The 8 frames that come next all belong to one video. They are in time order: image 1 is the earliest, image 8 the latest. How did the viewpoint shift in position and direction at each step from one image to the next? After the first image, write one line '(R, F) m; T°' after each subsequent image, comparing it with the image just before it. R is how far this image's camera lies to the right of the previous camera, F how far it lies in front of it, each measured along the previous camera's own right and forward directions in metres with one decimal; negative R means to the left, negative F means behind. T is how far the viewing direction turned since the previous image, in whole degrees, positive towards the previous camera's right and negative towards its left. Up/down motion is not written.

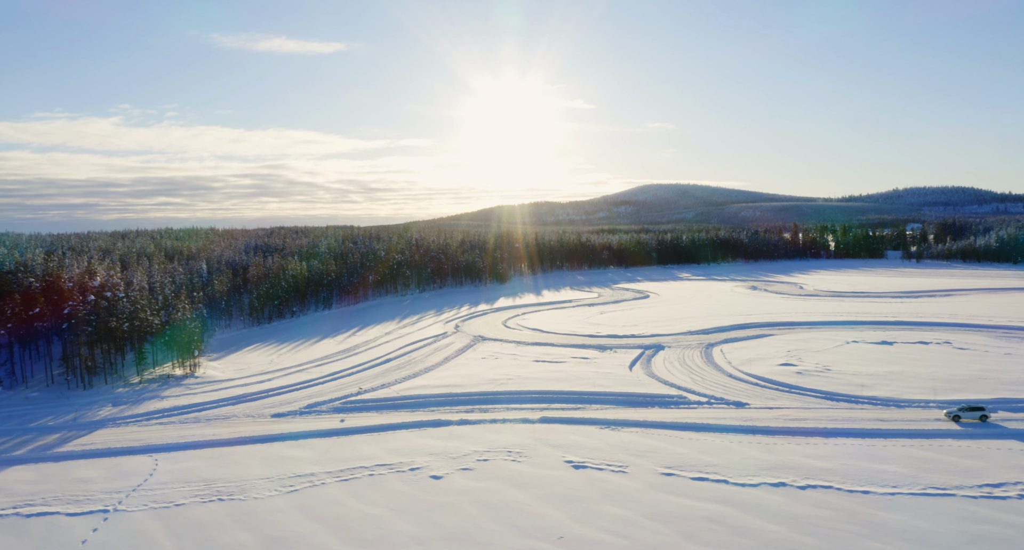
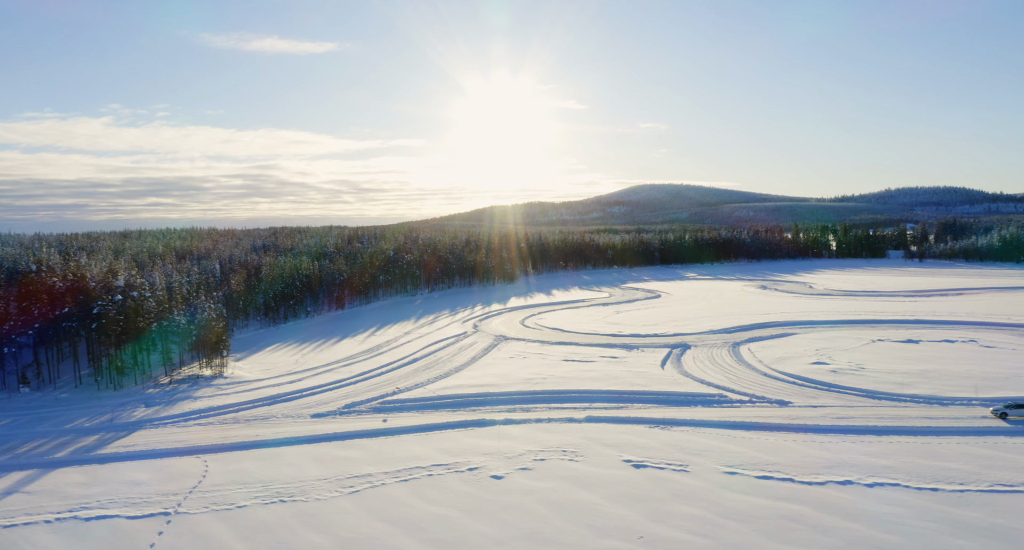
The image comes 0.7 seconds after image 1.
(-1.6, +0.2) m; +1°
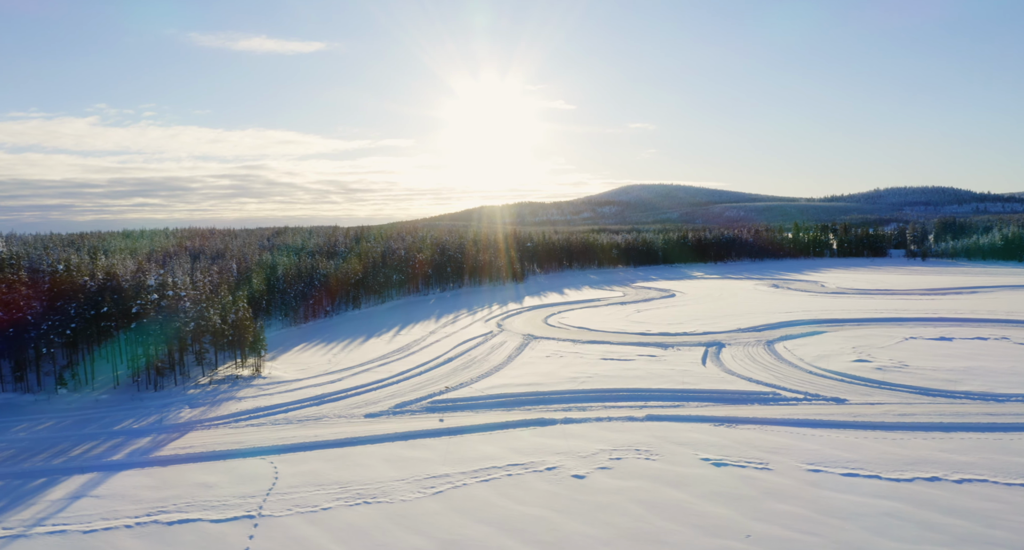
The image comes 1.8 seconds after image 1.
(-2.1, +0.3) m; +1°
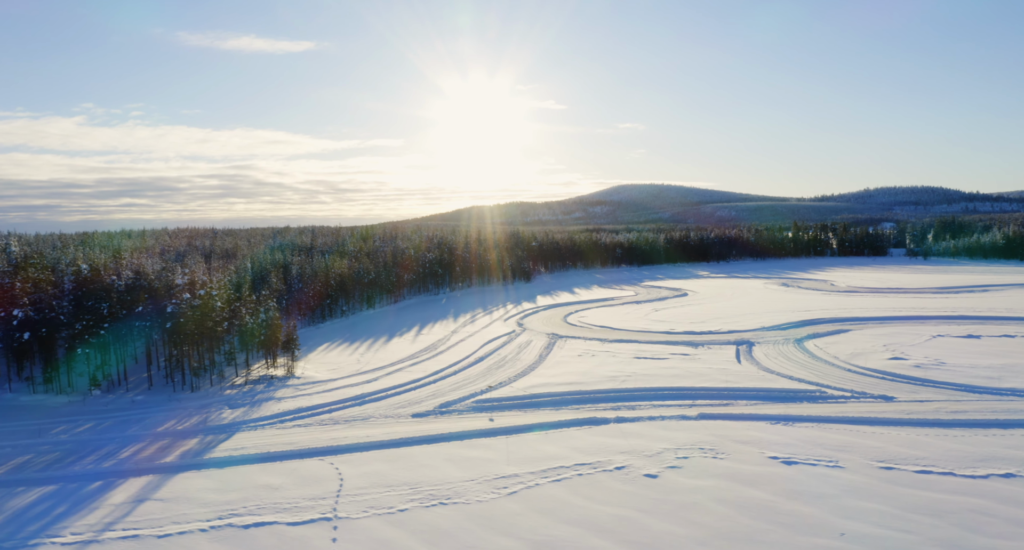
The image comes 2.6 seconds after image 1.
(-1.8, +0.2) m; +1°
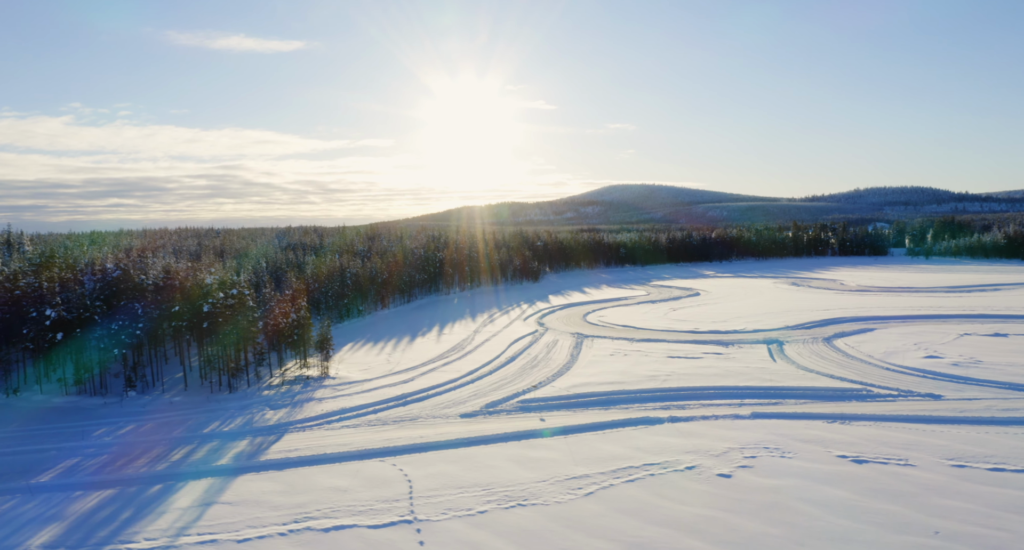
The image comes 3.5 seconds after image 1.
(-1.9, +0.2) m; +1°
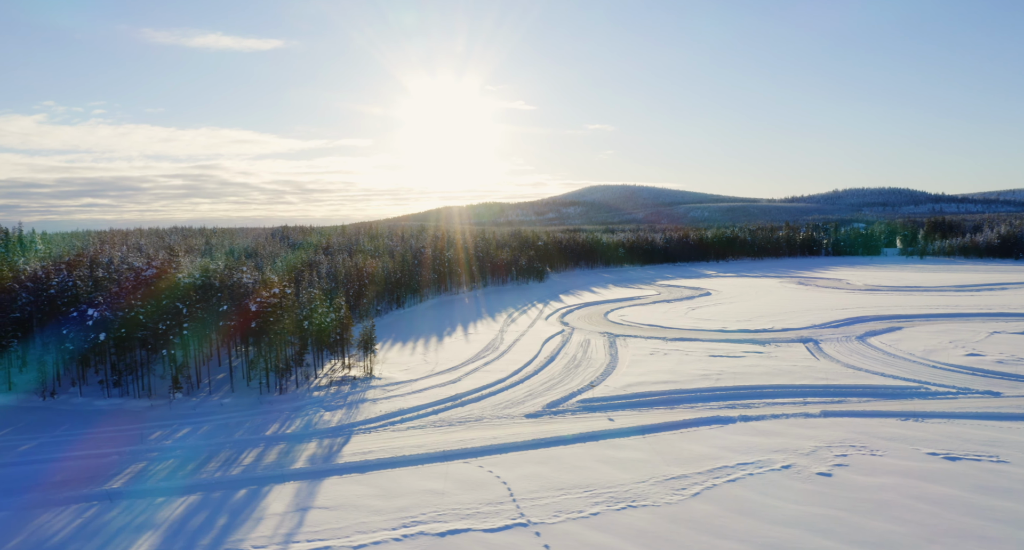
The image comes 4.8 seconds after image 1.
(-2.6, +0.3) m; +2°
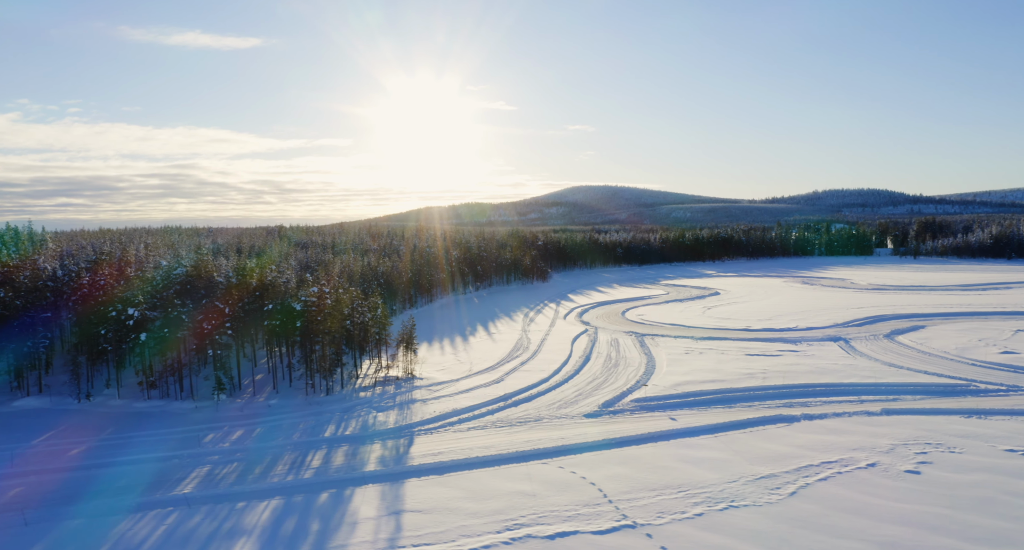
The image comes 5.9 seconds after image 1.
(-2.4, +0.3) m; +1°
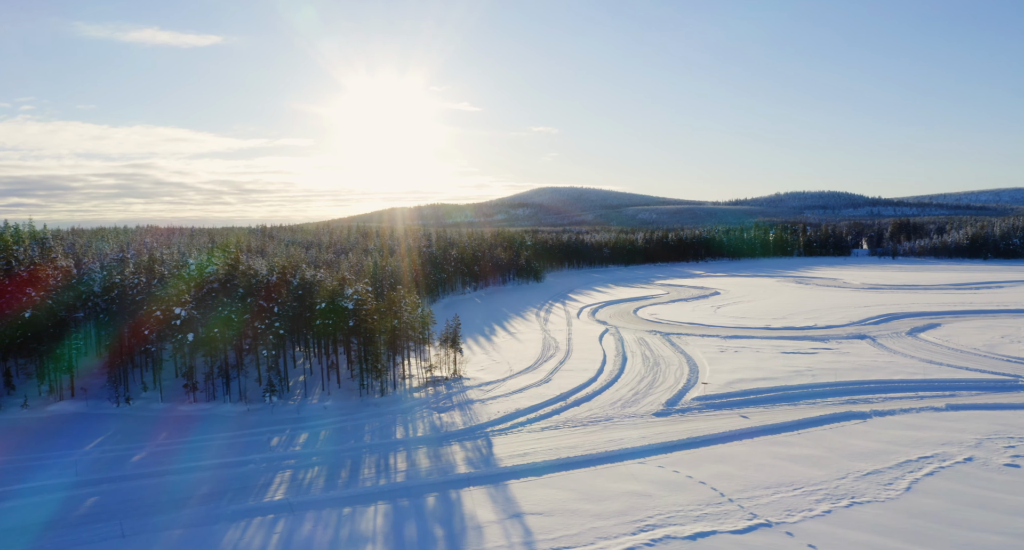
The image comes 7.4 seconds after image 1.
(-3.2, +0.4) m; +3°
